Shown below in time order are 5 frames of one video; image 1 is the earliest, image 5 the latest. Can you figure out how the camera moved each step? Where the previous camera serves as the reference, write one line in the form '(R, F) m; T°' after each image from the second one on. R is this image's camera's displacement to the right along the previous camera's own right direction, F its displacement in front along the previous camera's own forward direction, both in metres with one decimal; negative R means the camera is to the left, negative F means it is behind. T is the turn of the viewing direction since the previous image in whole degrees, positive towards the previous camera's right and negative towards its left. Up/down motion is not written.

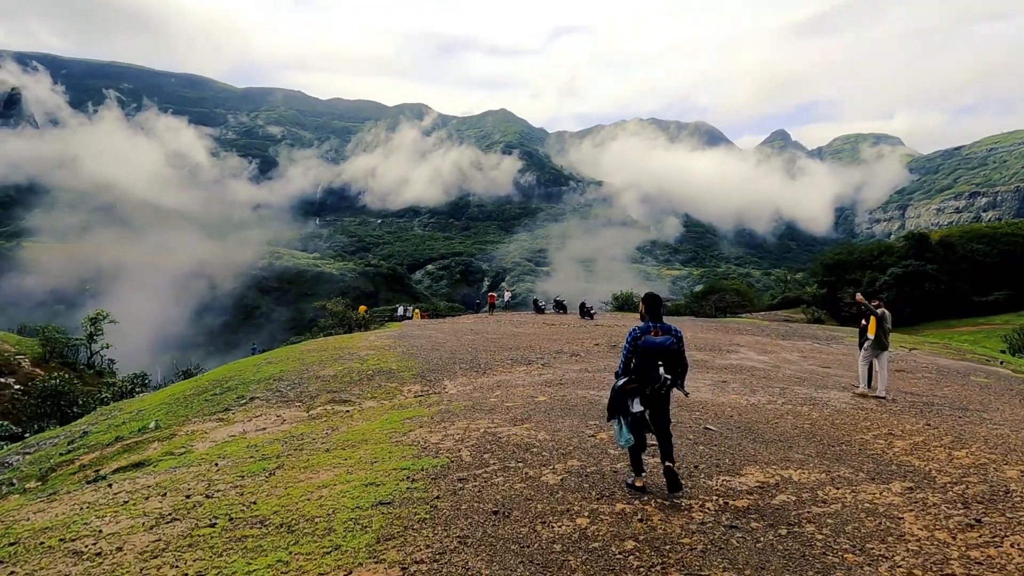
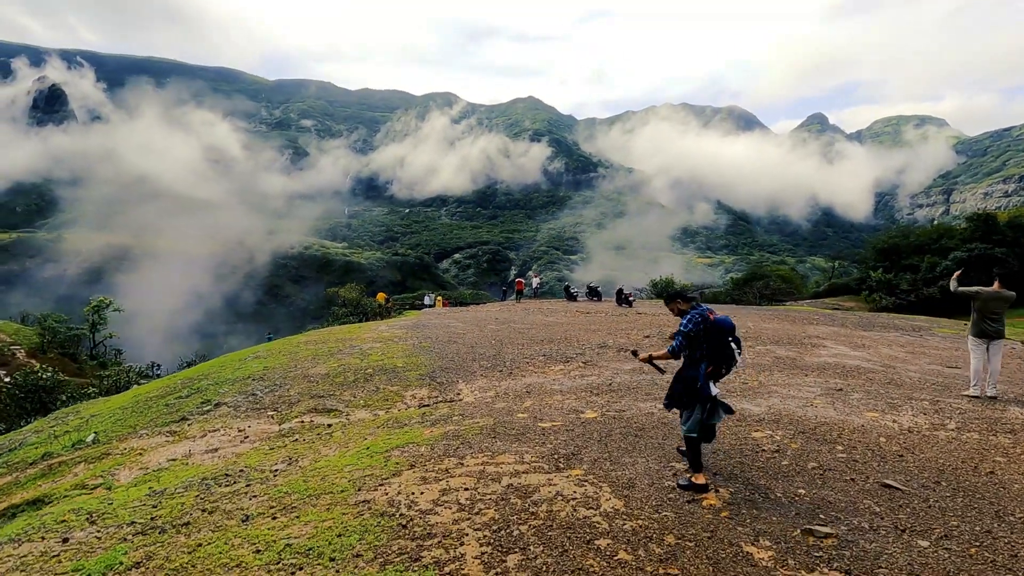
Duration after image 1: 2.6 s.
(-0.1, +3.4) m; -3°
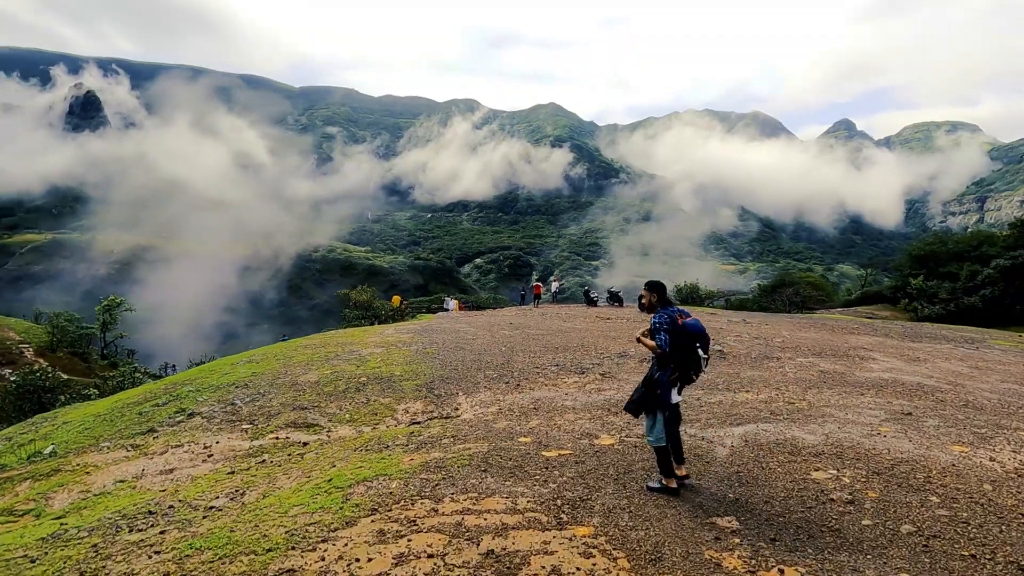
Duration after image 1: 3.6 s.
(+0.2, +1.4) m; -2°
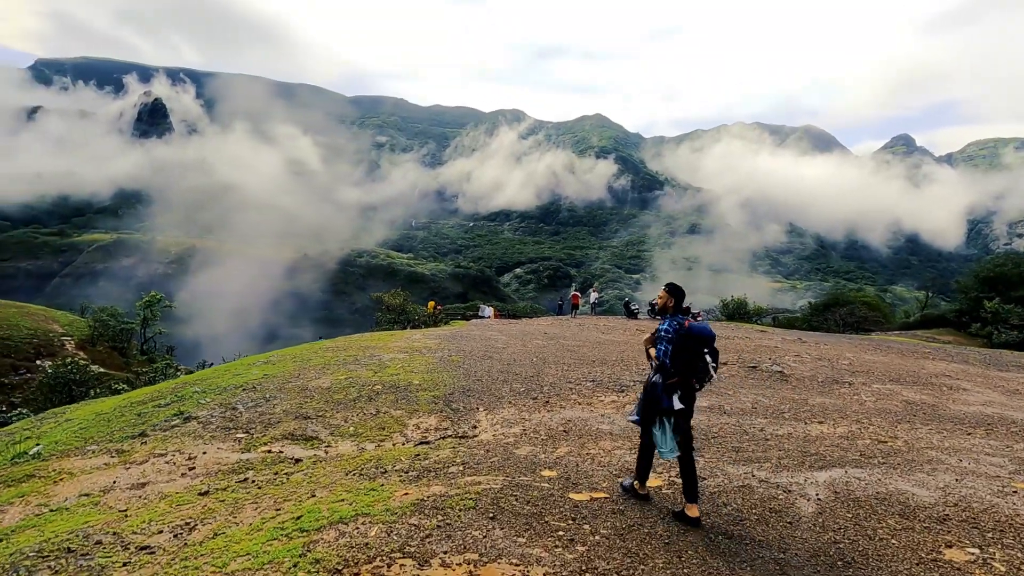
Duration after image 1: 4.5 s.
(+0.1, +1.3) m; -4°
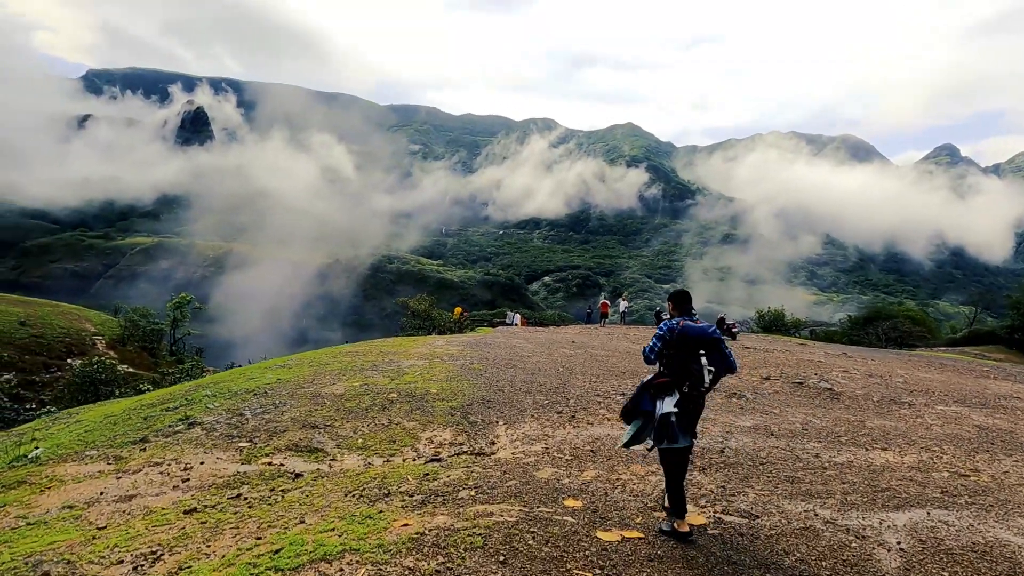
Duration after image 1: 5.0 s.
(+0.1, +0.7) m; -3°
